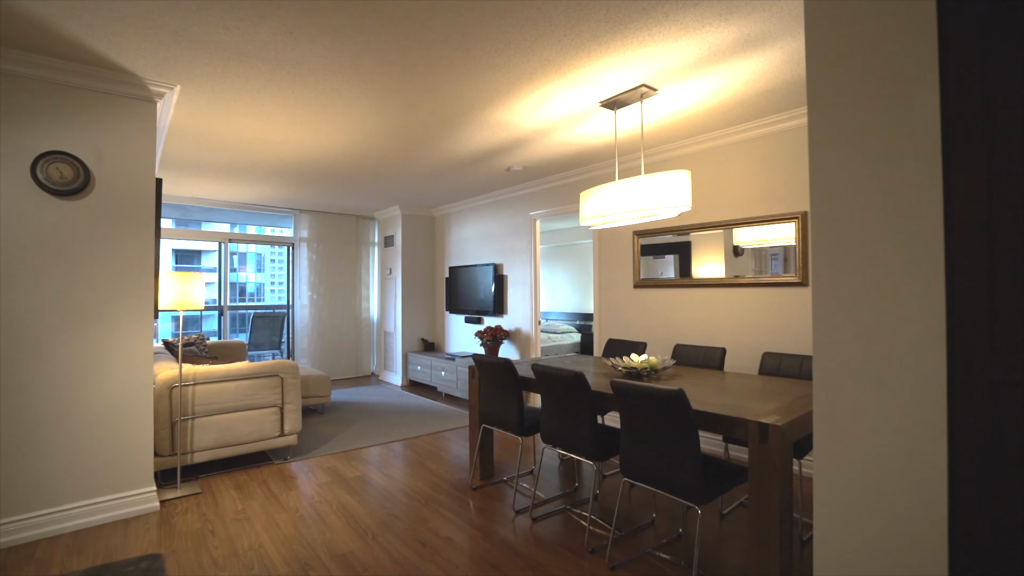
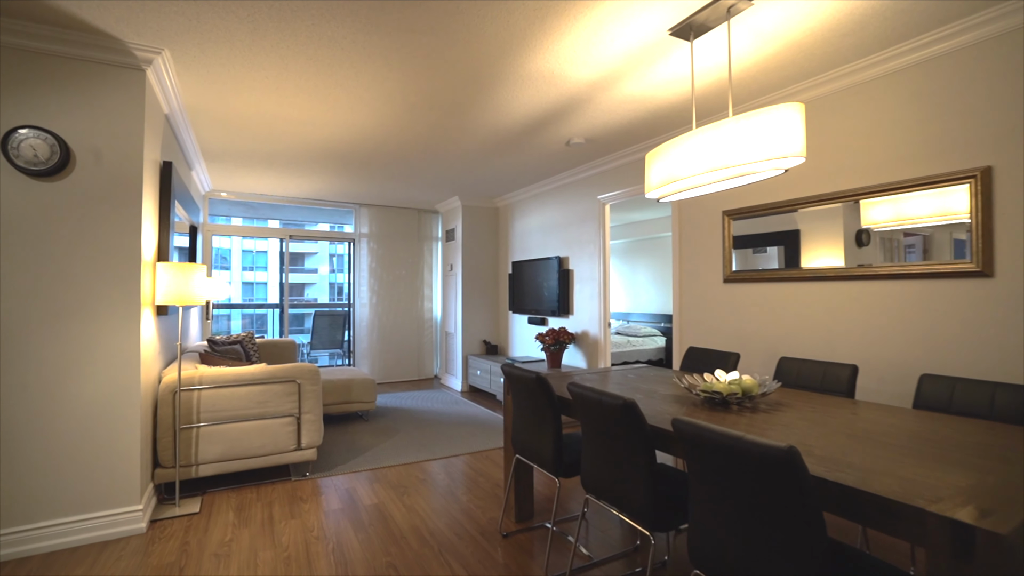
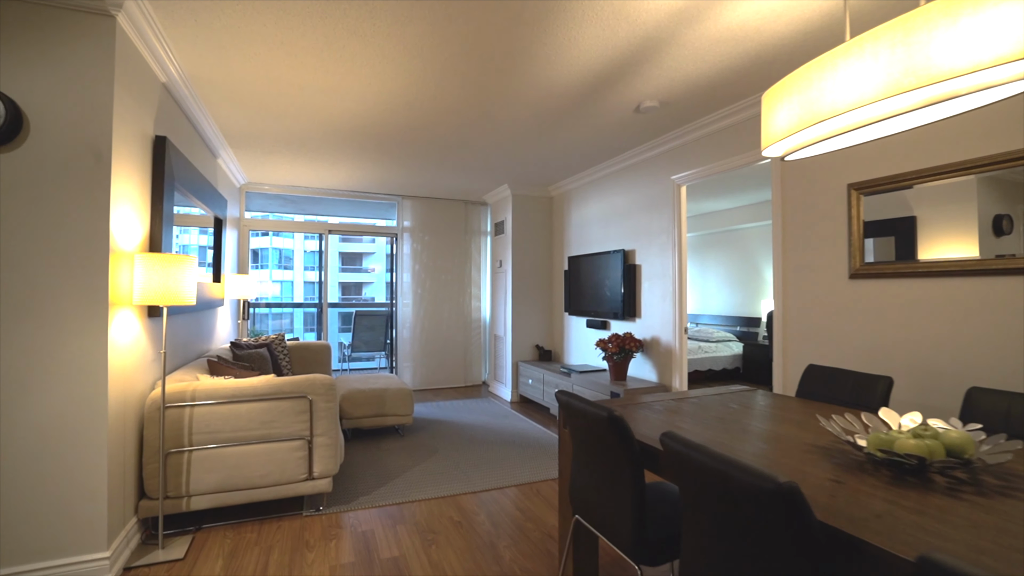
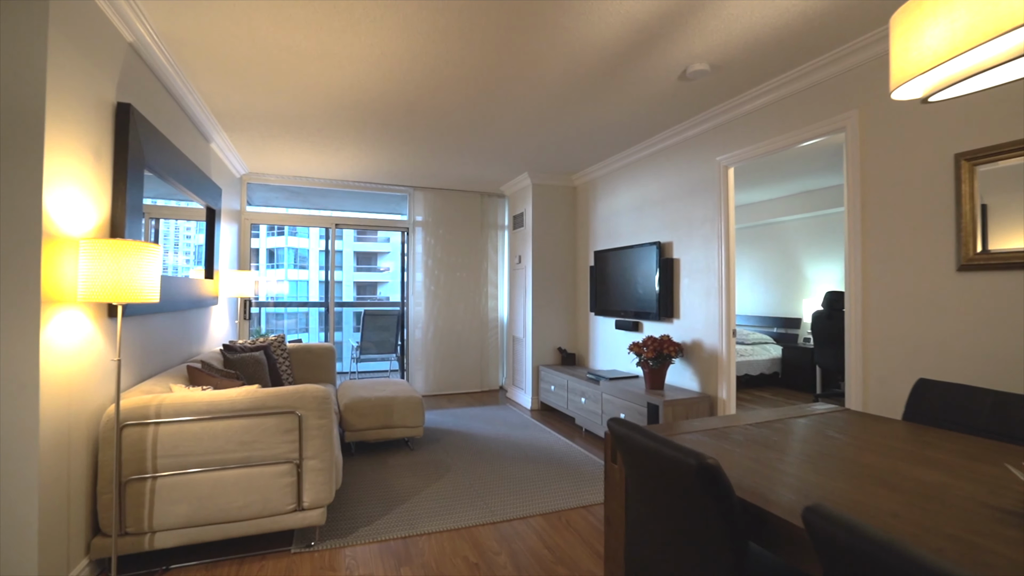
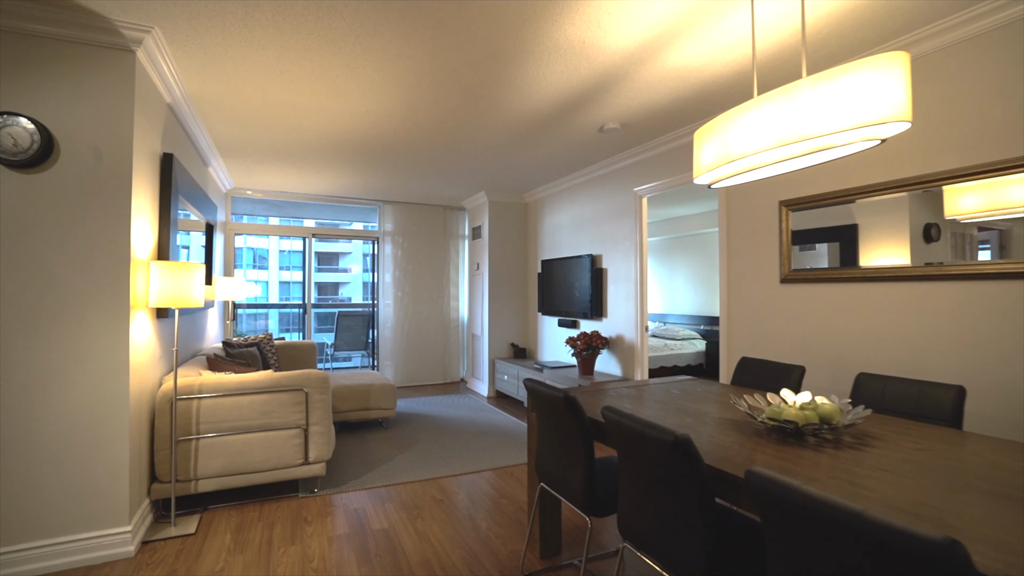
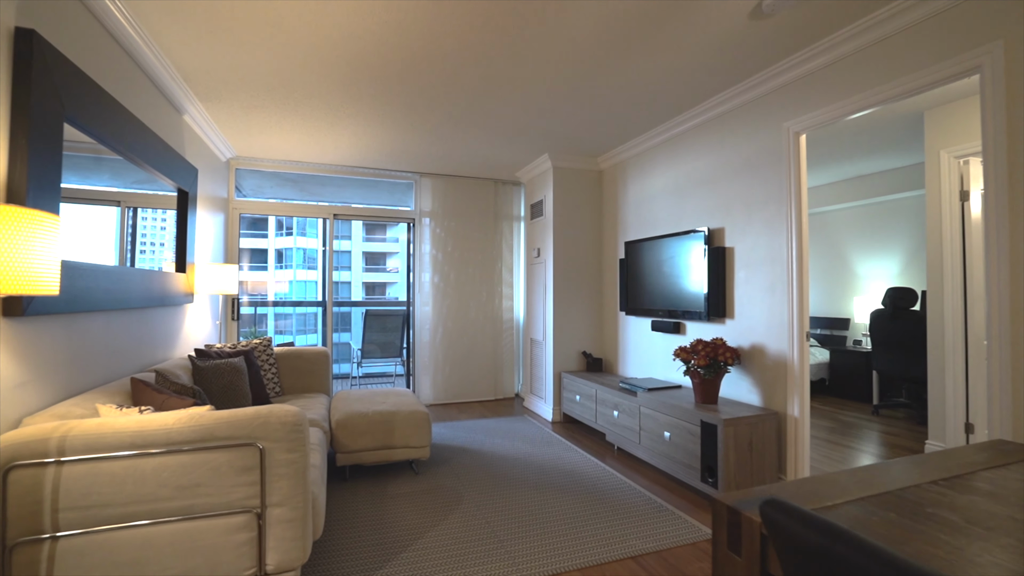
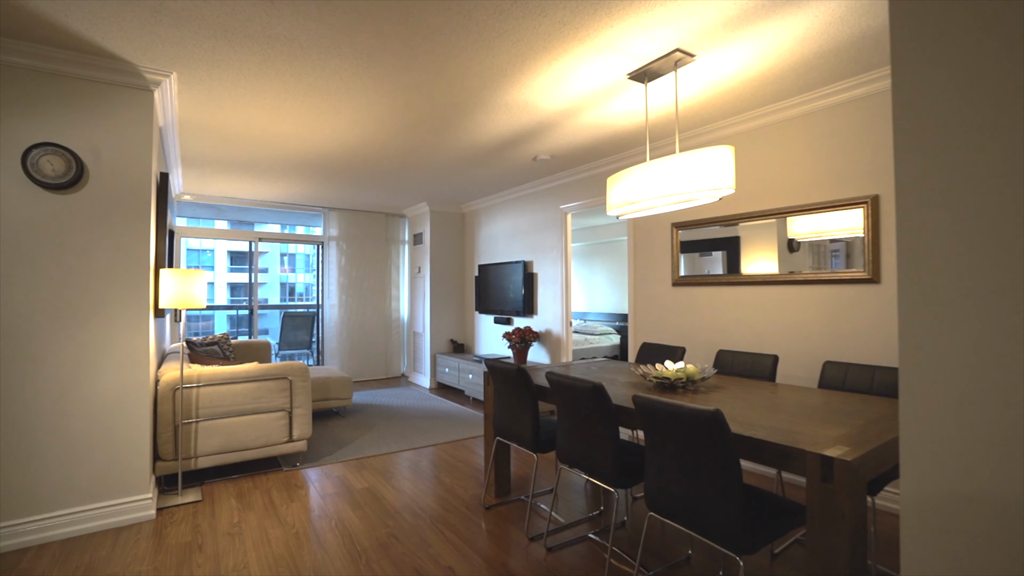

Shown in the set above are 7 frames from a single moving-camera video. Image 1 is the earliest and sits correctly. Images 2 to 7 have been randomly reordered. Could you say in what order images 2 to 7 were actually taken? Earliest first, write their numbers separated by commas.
7, 2, 5, 3, 4, 6
